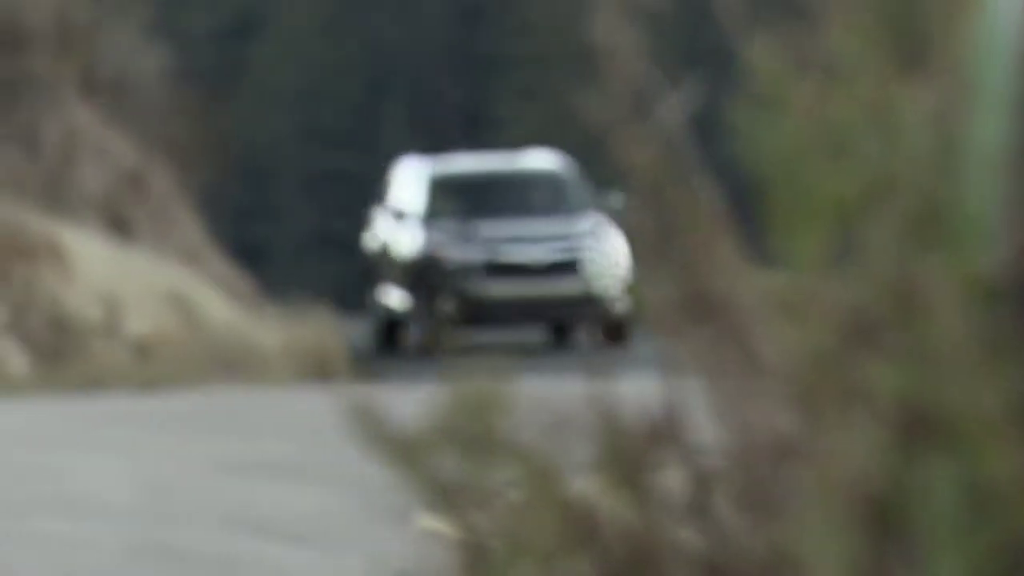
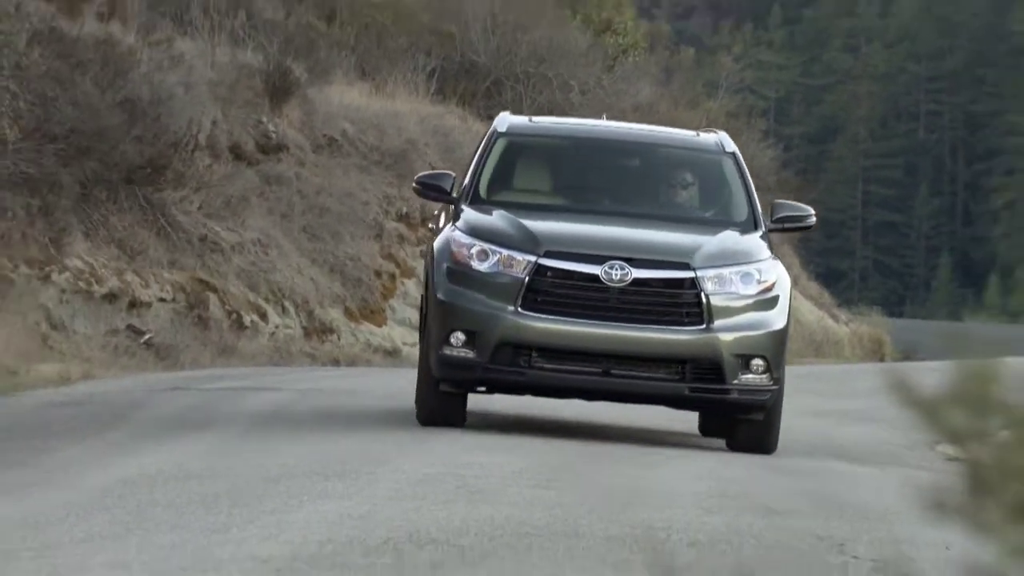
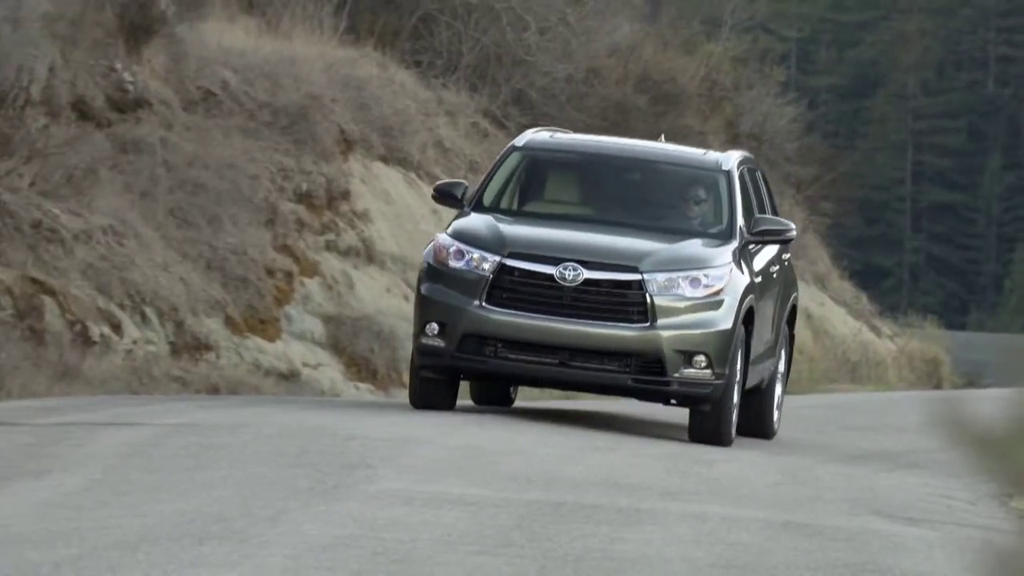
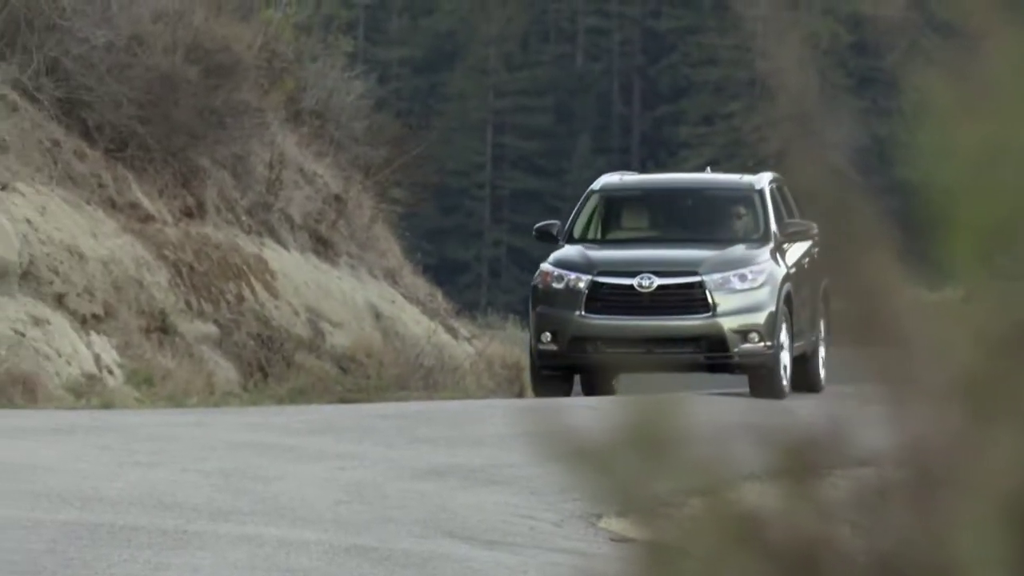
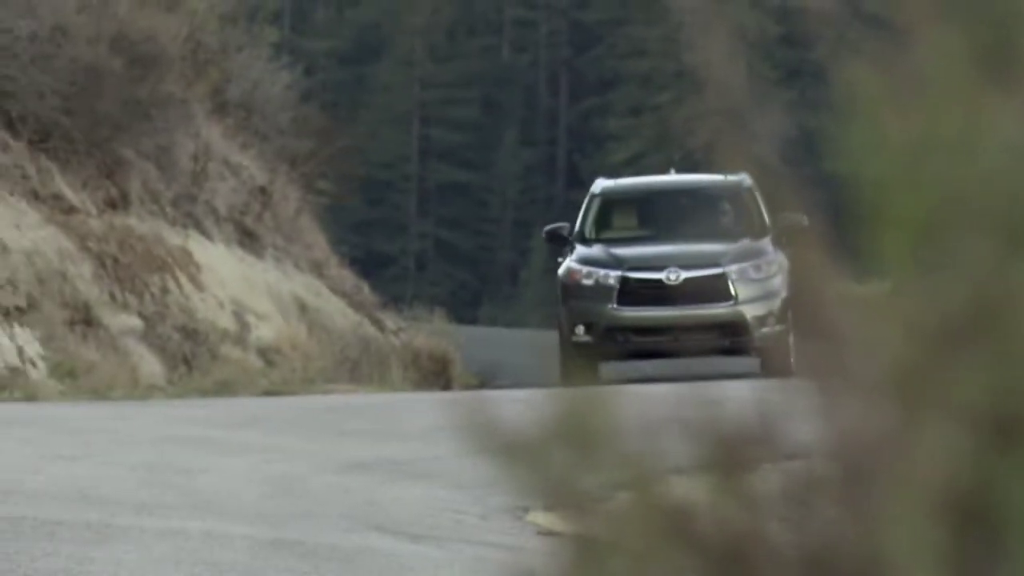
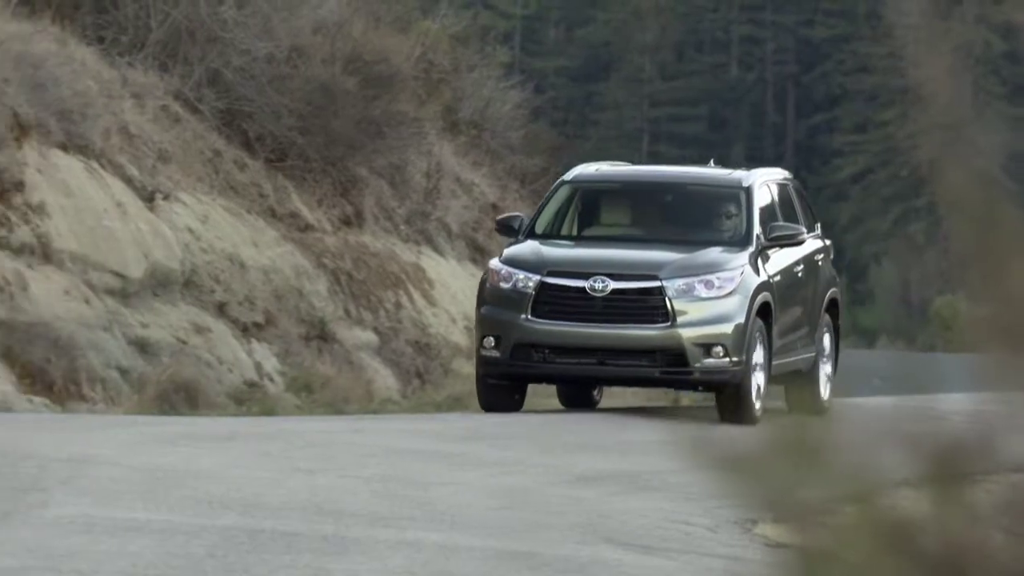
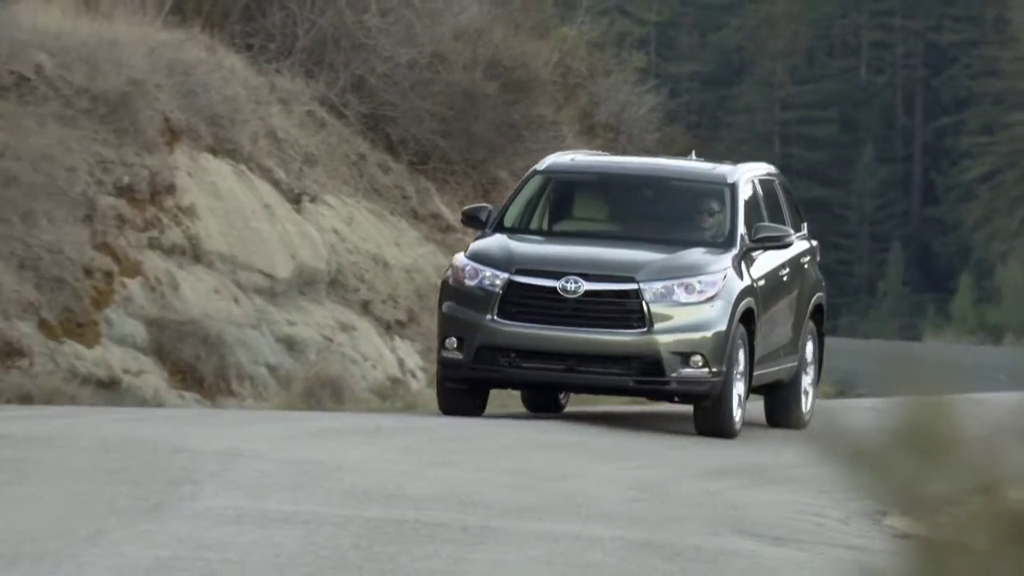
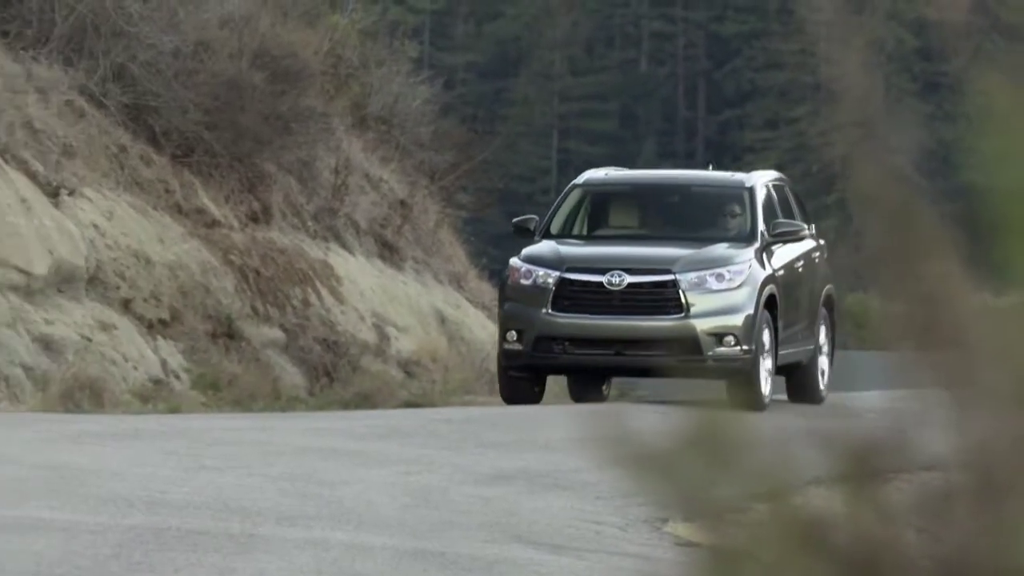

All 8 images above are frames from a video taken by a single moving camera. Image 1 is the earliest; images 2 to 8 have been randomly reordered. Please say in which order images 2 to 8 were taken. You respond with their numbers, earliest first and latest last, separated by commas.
5, 4, 8, 6, 7, 3, 2
